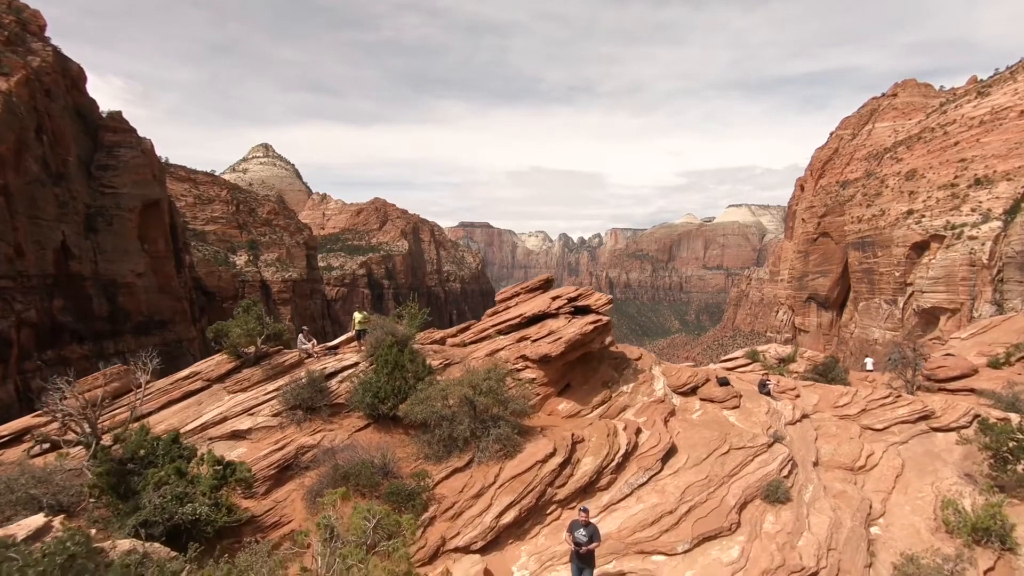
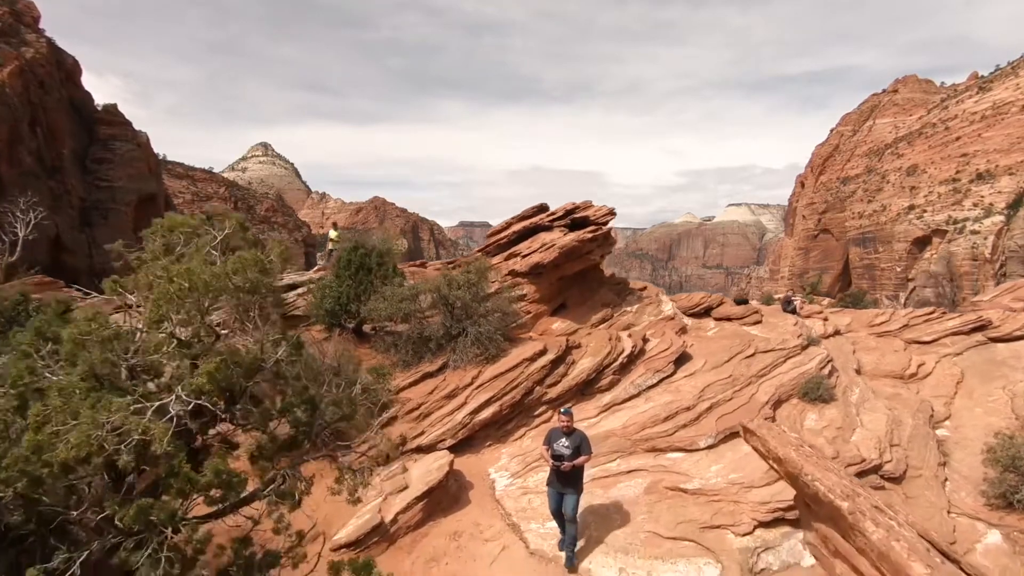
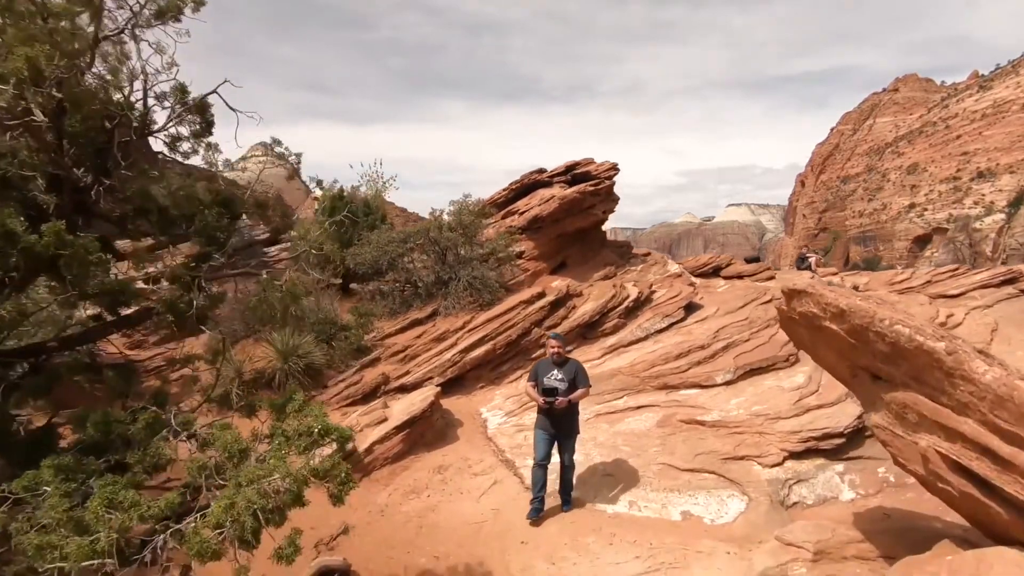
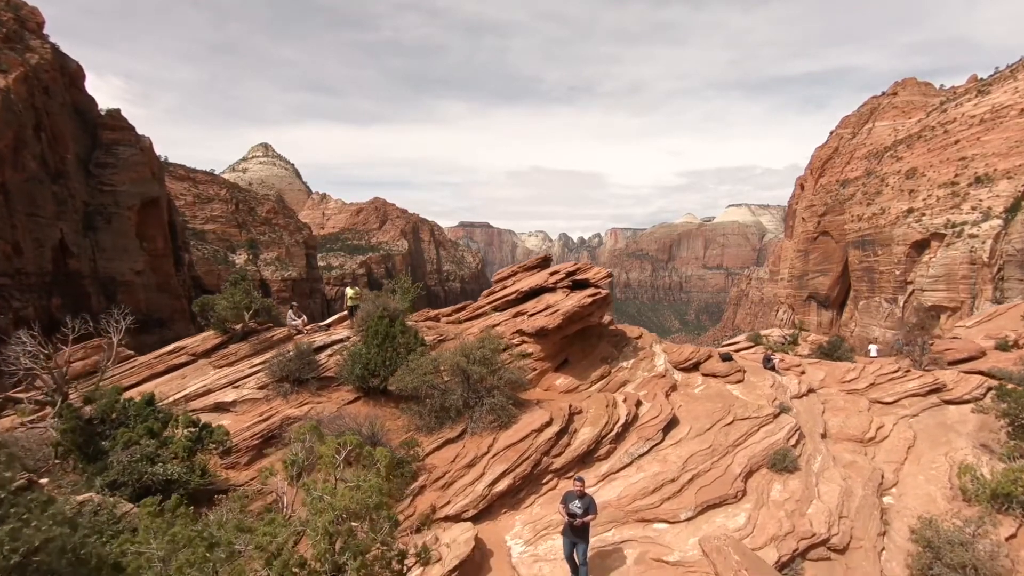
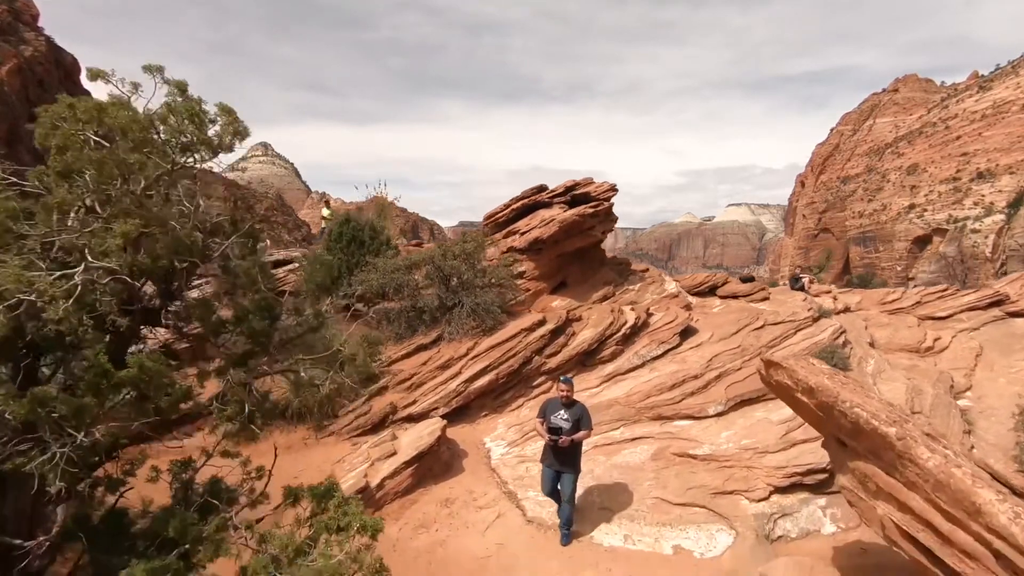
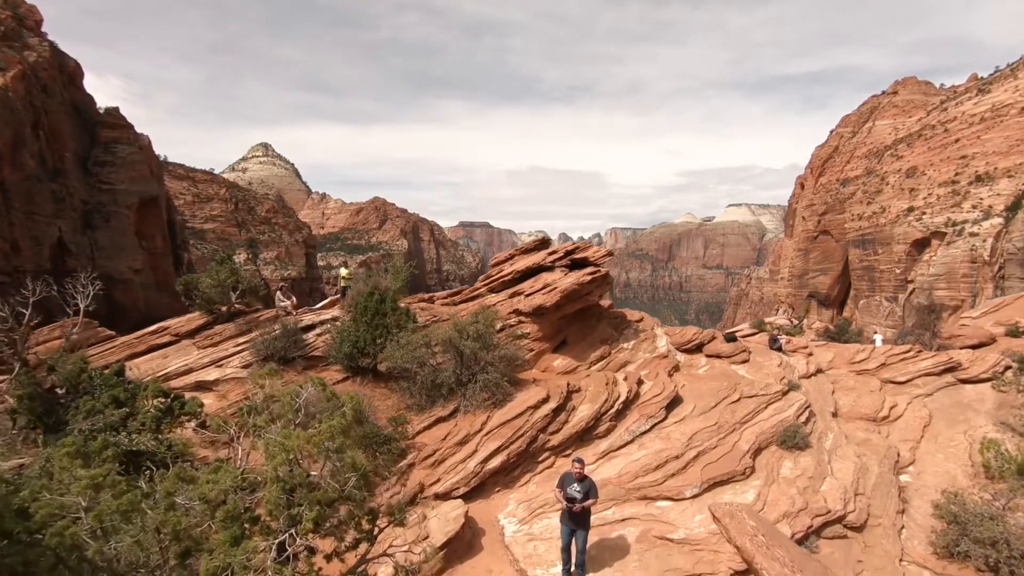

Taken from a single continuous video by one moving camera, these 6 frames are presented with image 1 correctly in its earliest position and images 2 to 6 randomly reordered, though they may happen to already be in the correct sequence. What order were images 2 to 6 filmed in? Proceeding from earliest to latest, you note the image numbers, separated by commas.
4, 6, 2, 5, 3
